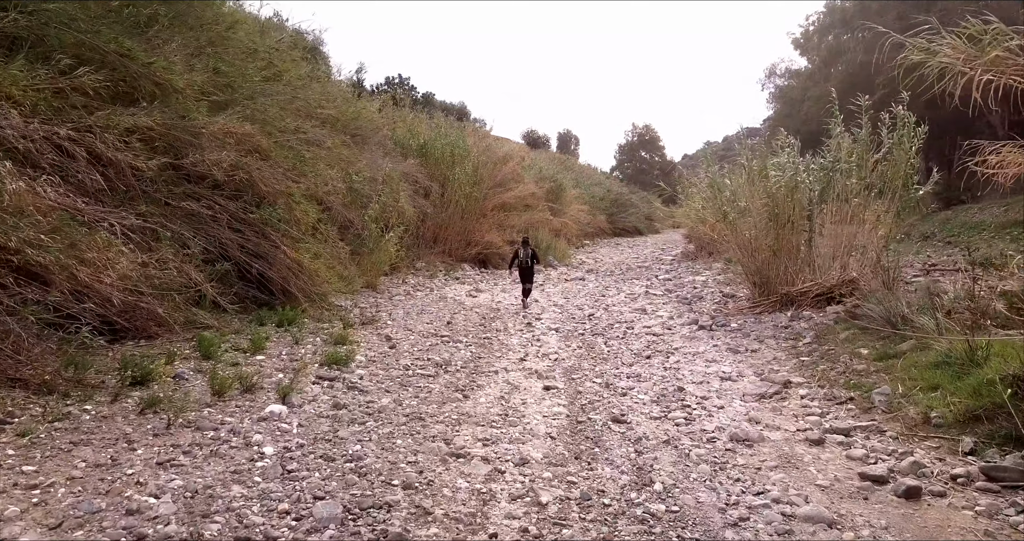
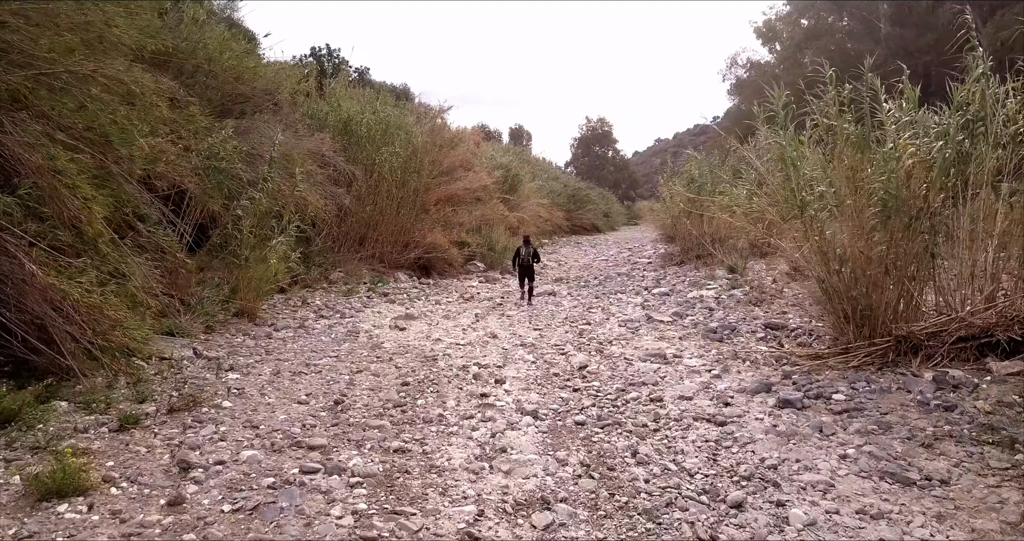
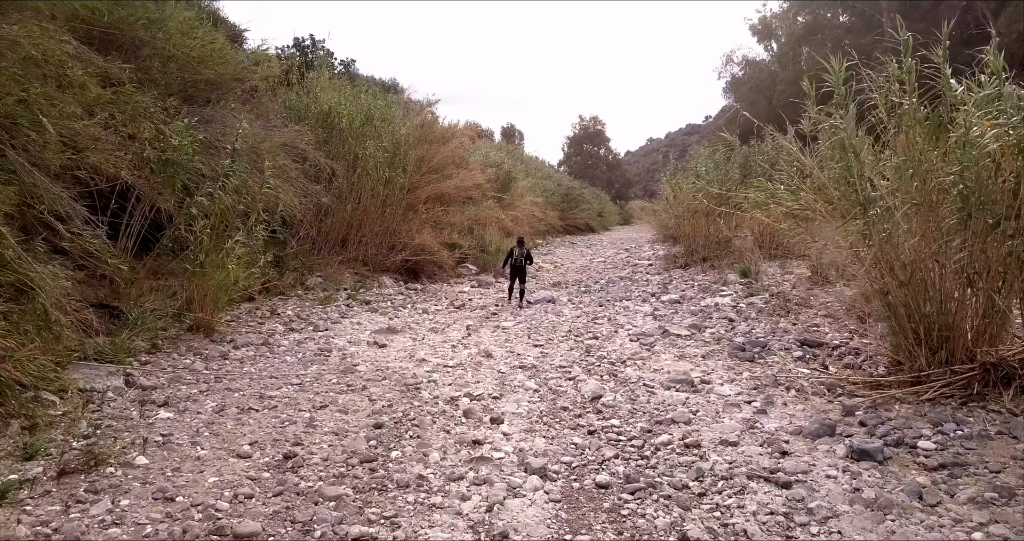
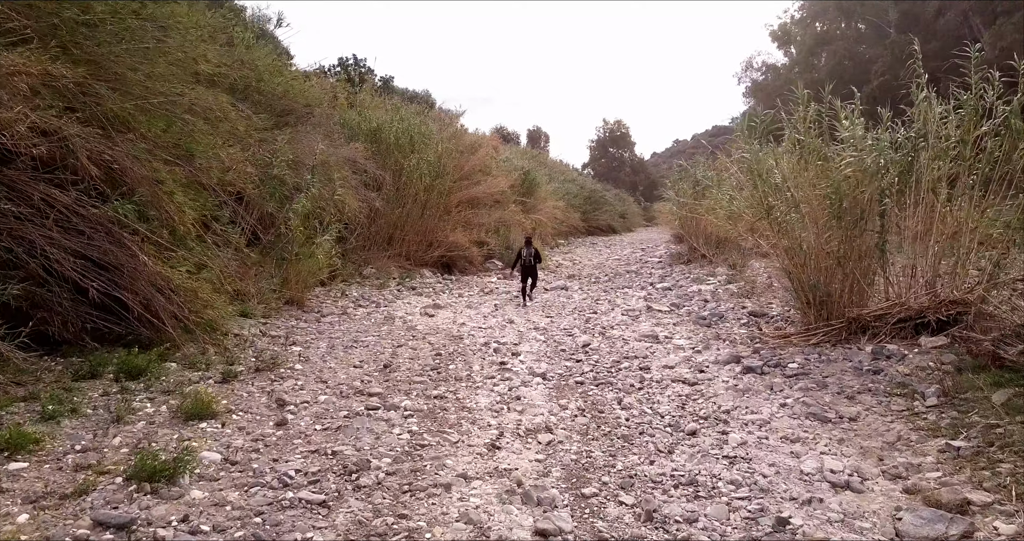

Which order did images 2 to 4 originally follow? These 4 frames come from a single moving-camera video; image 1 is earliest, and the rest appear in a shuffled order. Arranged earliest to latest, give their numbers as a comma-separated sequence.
4, 2, 3
